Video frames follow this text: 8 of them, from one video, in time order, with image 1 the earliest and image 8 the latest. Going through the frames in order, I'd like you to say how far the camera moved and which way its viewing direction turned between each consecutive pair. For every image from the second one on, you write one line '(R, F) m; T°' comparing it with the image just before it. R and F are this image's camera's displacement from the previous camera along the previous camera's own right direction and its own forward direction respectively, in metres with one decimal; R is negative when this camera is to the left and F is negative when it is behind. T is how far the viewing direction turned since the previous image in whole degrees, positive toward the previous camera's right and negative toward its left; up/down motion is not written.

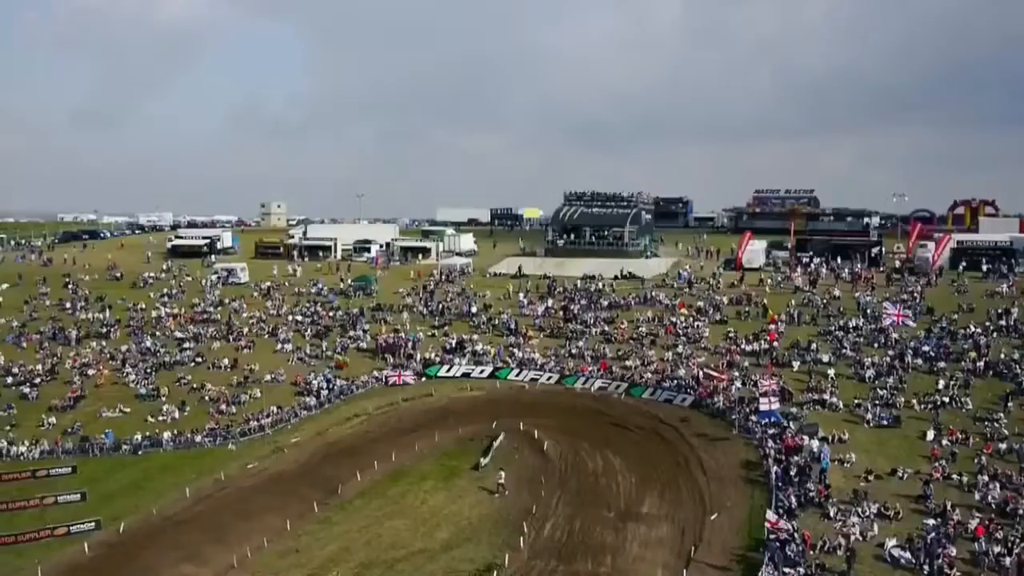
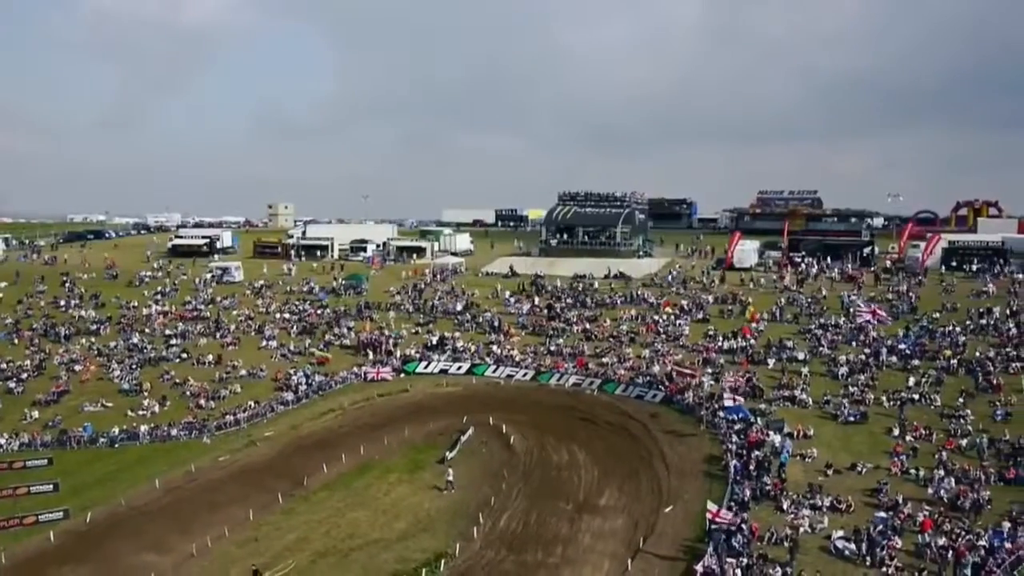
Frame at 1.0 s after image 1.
(+2.1, -0.4) m; -1°
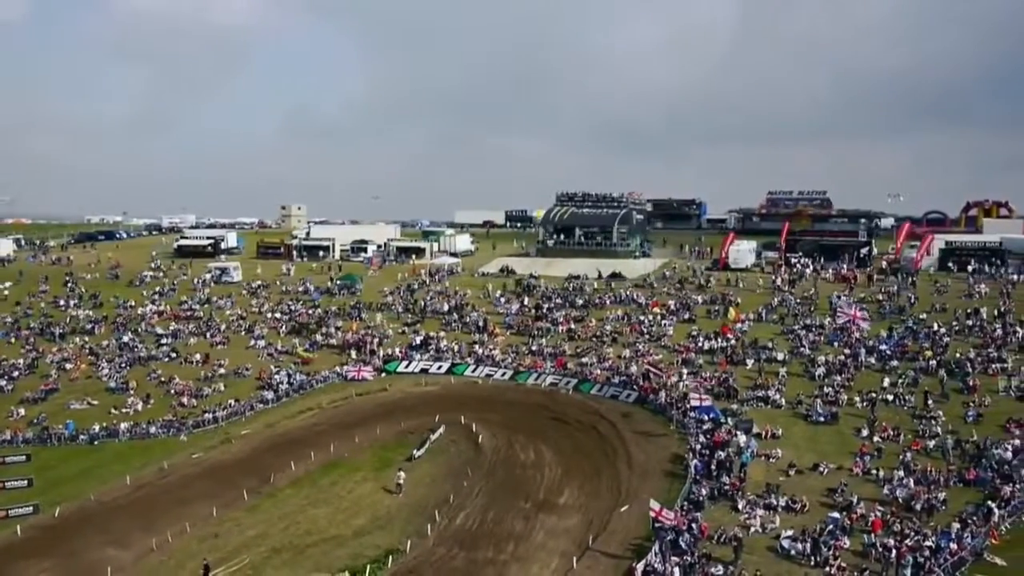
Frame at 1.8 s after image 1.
(+2.3, -0.2) m; -1°
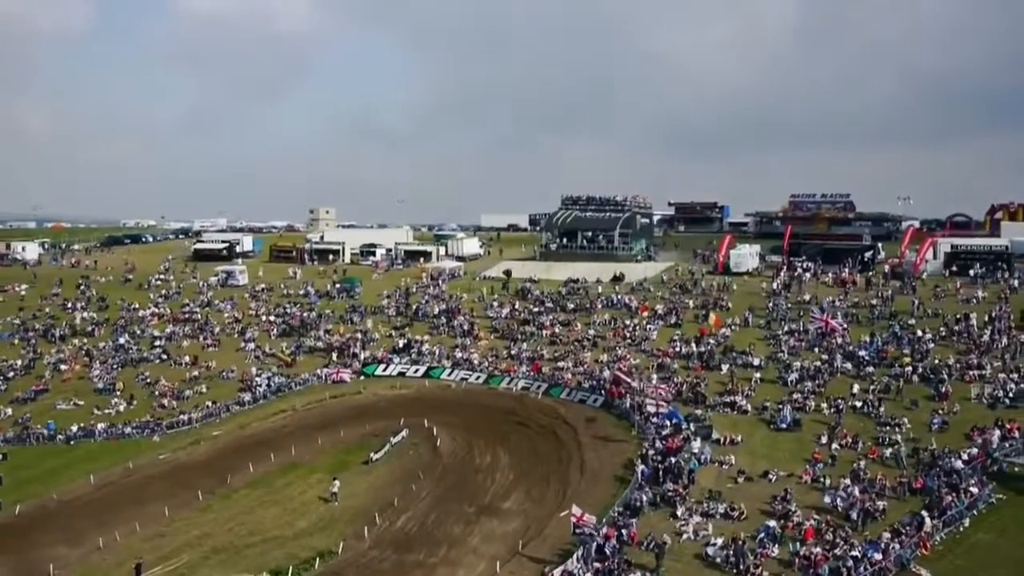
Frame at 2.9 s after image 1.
(+3.6, 0.0) m; -2°
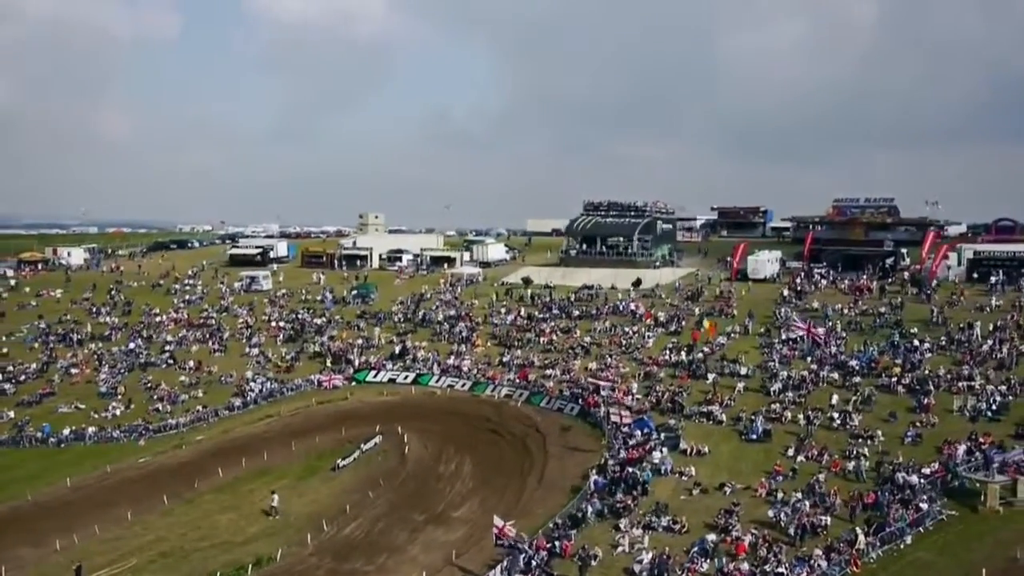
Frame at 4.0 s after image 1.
(+4.2, +0.2) m; -4°
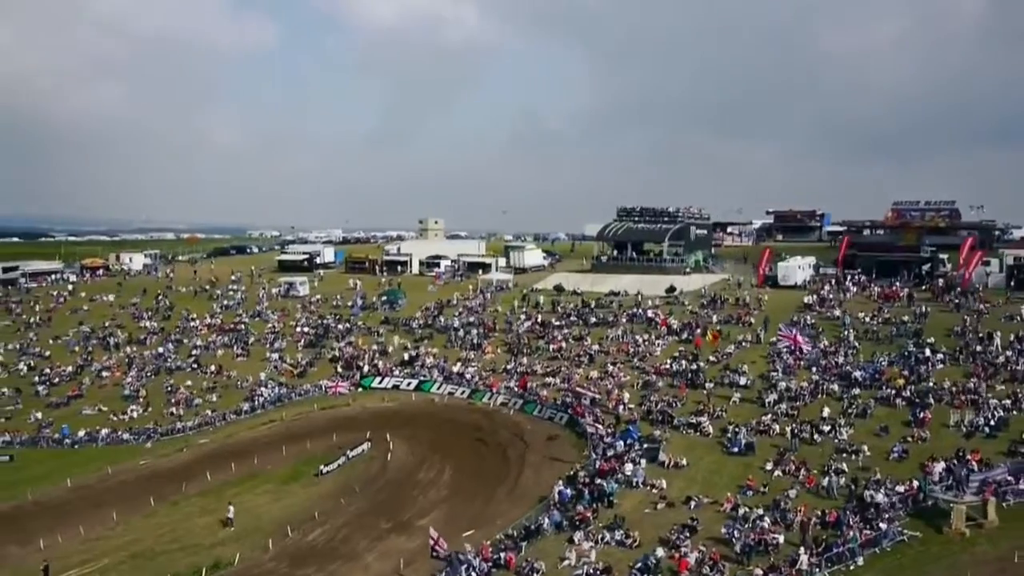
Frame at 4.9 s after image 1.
(+4.2, +0.1) m; -4°
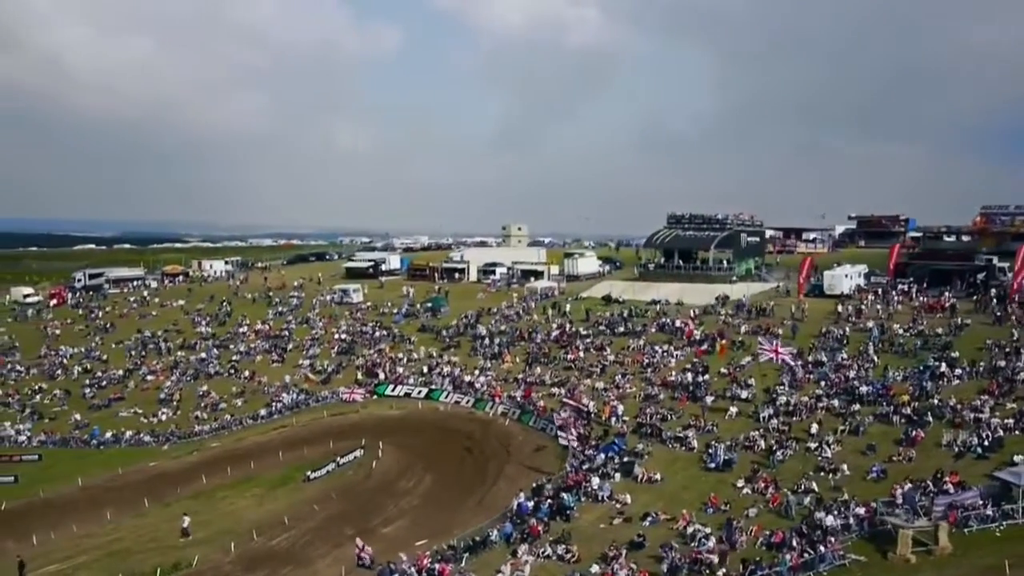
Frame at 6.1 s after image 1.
(+5.5, +0.1) m; -6°
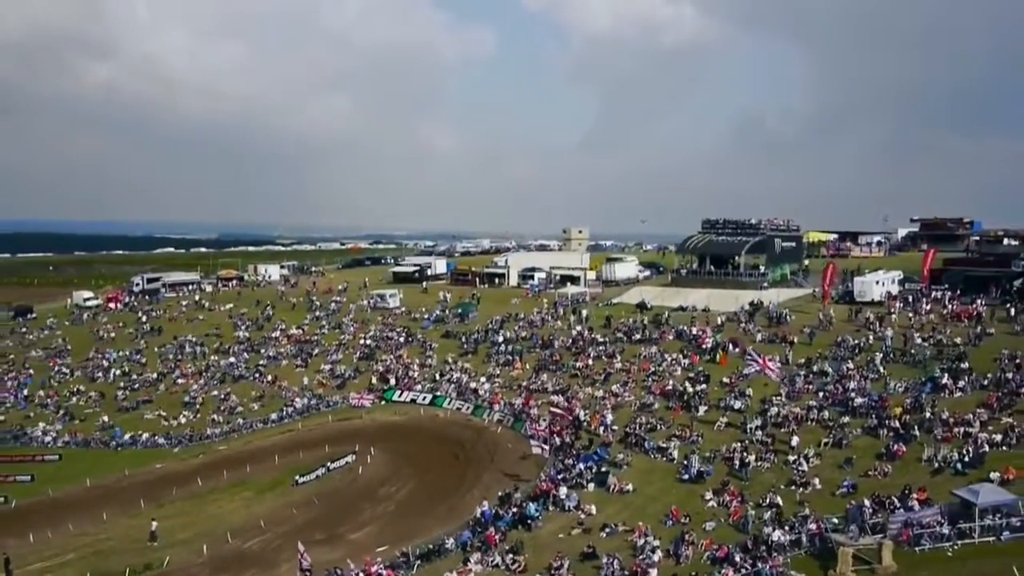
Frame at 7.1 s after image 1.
(+4.4, -0.2) m; -5°
